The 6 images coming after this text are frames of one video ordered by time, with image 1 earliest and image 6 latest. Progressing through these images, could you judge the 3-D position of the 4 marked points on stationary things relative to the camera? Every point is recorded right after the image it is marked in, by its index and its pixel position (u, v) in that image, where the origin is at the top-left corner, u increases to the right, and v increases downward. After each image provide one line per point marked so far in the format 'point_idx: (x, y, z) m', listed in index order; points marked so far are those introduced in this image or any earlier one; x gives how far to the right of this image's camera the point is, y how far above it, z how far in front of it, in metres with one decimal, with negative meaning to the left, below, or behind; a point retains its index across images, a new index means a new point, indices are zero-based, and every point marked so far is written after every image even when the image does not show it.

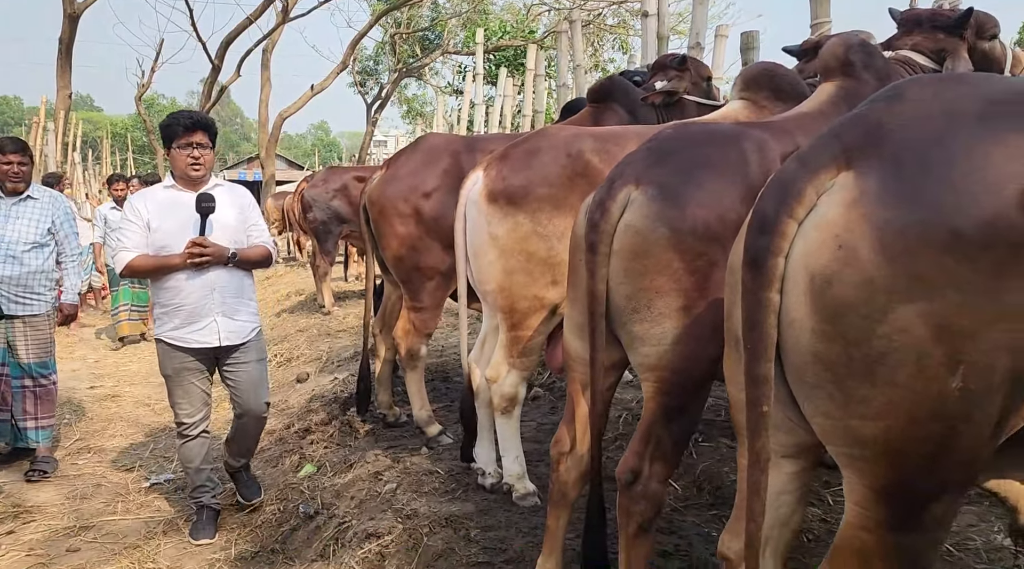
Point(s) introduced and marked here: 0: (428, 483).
0: (-0.5, -1.1, +4.0) m
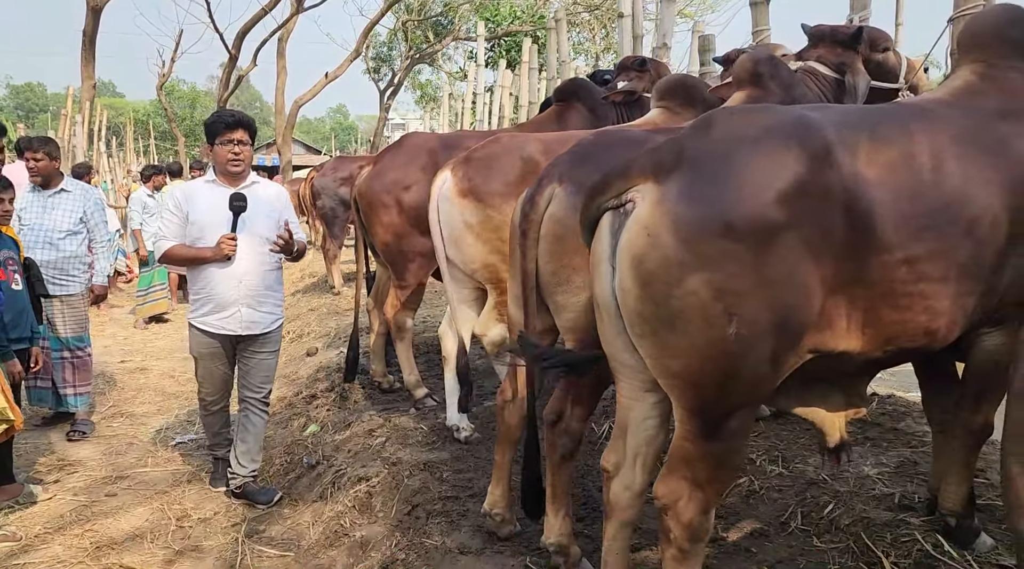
0: (-0.6, -1.0, +4.6) m
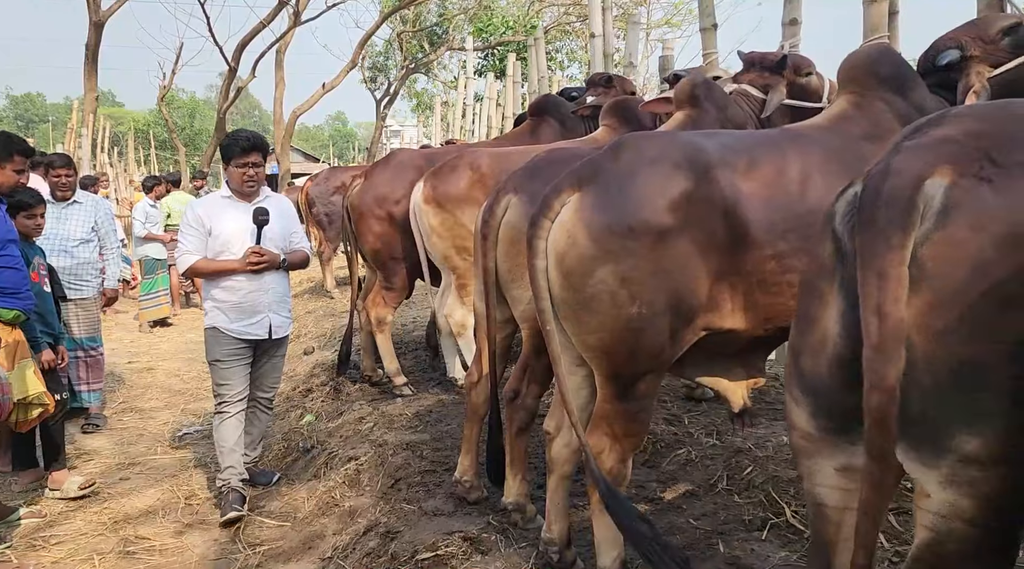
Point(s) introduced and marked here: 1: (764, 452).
0: (-0.8, -1.0, +5.1) m
1: (+1.3, -0.8, +3.6) m
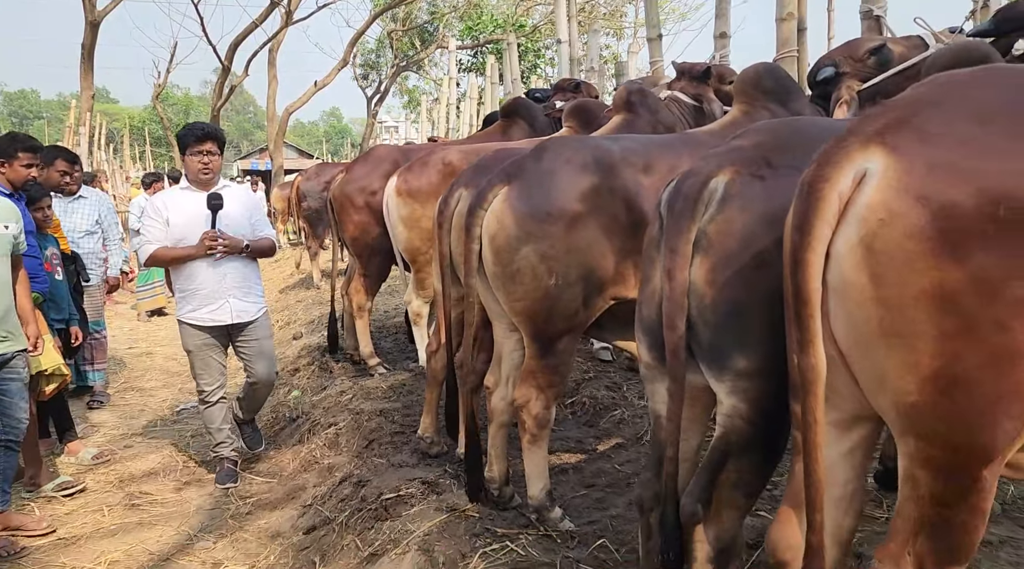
0: (-1.1, -0.8, +5.7) m
1: (+1.0, -0.7, +4.2) m
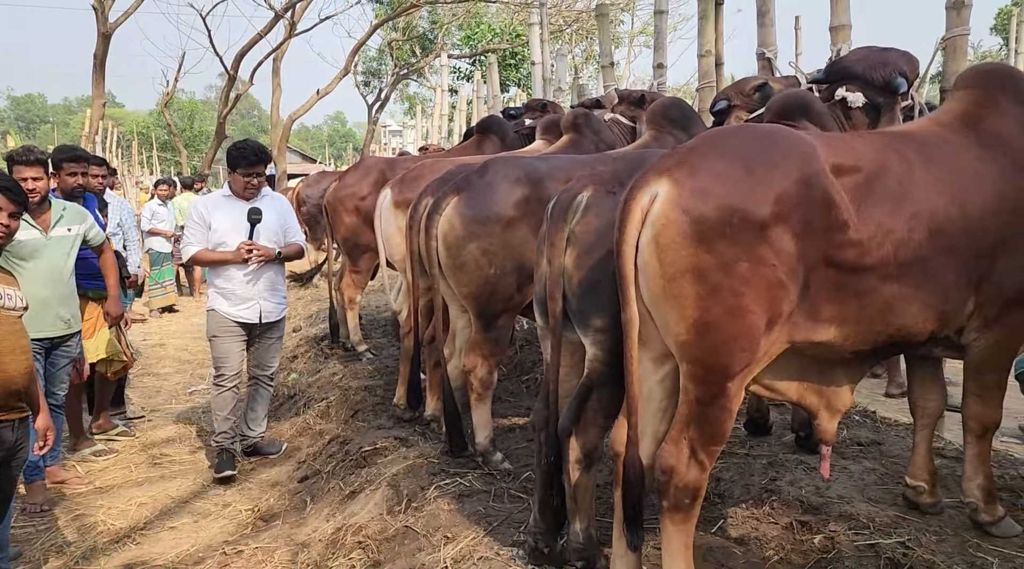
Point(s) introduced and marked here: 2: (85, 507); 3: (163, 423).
0: (-1.3, -0.8, +6.5) m
1: (+0.7, -0.7, +5.0) m
2: (-2.8, -1.5, +4.7) m
3: (-3.2, -1.3, +6.6) m
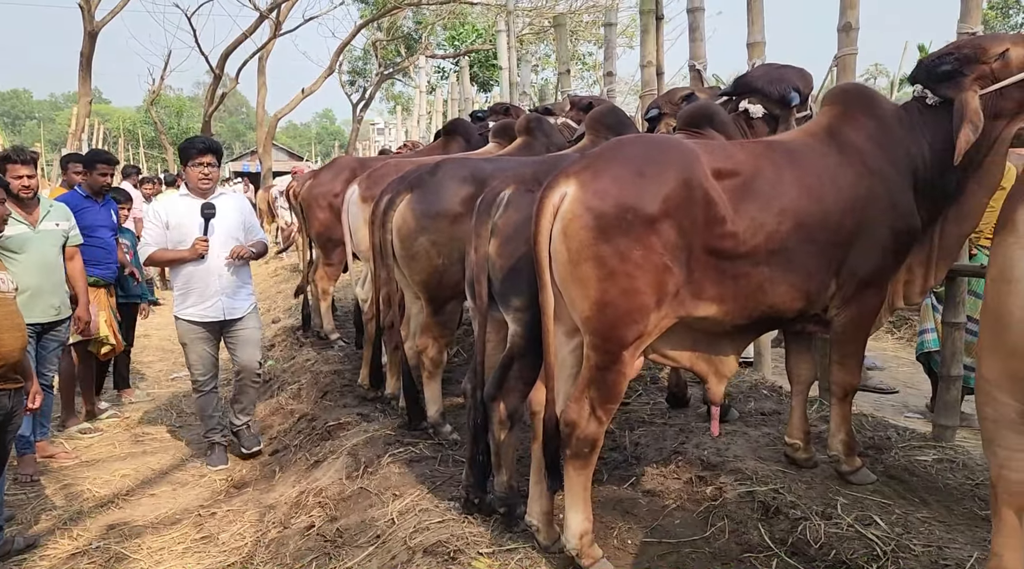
0: (-1.7, -0.7, +7.0) m
1: (+0.4, -0.6, +5.5) m
2: (-3.1, -1.4, +5.2) m
3: (-3.5, -1.2, +7.0) m
